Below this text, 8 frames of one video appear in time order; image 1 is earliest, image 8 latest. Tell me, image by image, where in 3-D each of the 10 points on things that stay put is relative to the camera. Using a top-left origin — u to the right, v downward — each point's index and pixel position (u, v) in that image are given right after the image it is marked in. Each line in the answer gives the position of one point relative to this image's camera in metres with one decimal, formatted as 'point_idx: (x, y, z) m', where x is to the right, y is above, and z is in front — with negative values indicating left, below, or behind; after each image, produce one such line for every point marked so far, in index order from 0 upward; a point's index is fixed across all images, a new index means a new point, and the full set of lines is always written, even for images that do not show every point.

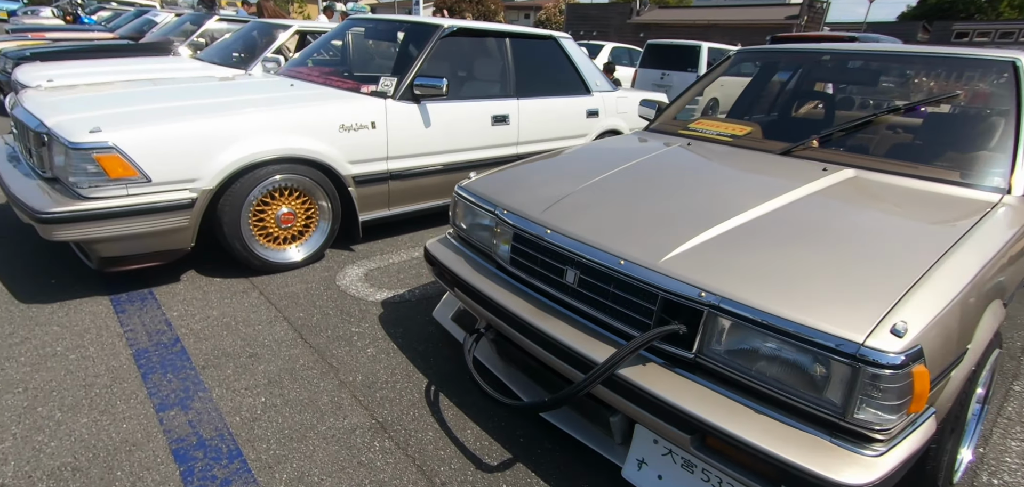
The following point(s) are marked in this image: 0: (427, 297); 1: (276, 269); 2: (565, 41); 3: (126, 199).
0: (-0.5, -0.3, +3.2) m
1: (-1.5, -0.2, +3.4) m
2: (+0.5, +1.9, +5.1) m
3: (-1.9, +0.2, +2.8) m
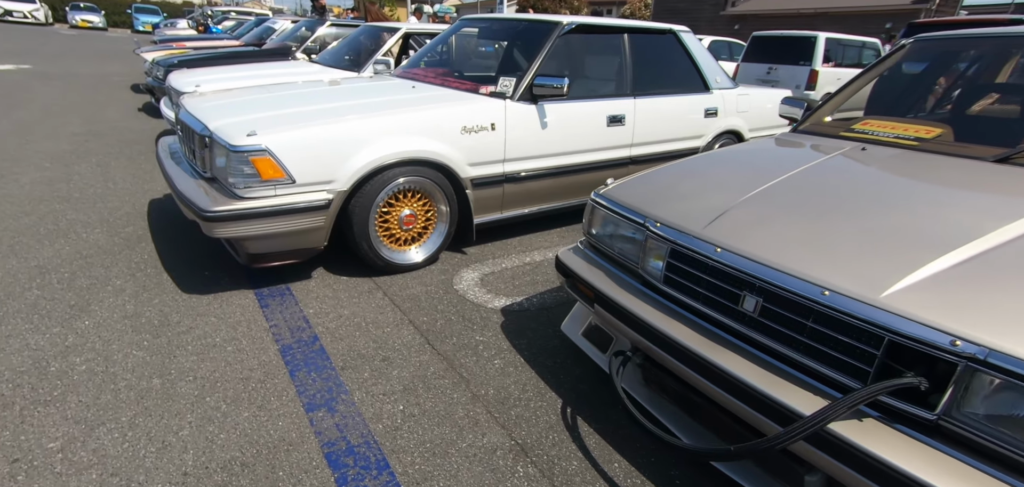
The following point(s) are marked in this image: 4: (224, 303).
0: (+0.2, -0.4, +3.1) m
1: (-0.7, -0.2, +3.4) m
2: (+1.5, +1.9, +4.8) m
3: (-1.2, +0.2, +2.9) m
4: (-1.5, -0.3, +2.9) m
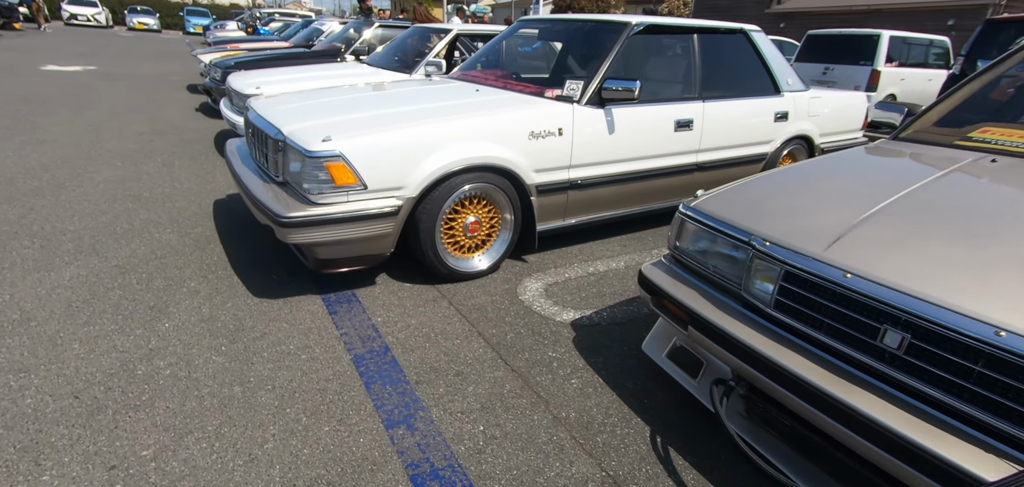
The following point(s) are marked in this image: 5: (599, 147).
0: (+0.6, -0.4, +3.0) m
1: (-0.3, -0.2, +3.4) m
2: (+2.1, +1.8, +4.6) m
3: (-0.8, +0.2, +2.8) m
4: (-1.2, -0.3, +2.9) m
5: (+0.6, +0.7, +3.7) m
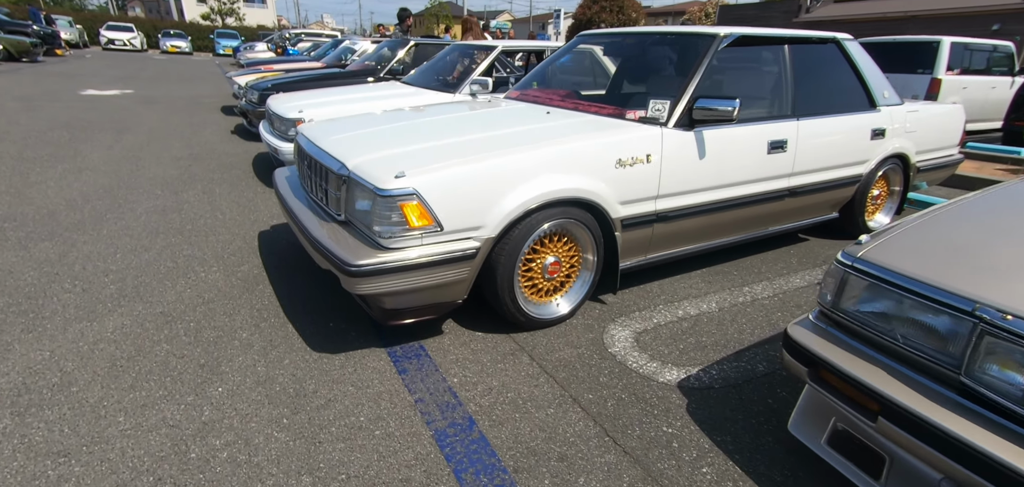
0: (+1.0, -0.6, +2.5) m
1: (+0.1, -0.4, +3.0) m
2: (+2.6, +1.5, +4.2) m
3: (-0.4, 0.0, +2.5) m
4: (-0.7, -0.6, +2.6) m
5: (+1.1, +0.4, +3.2) m
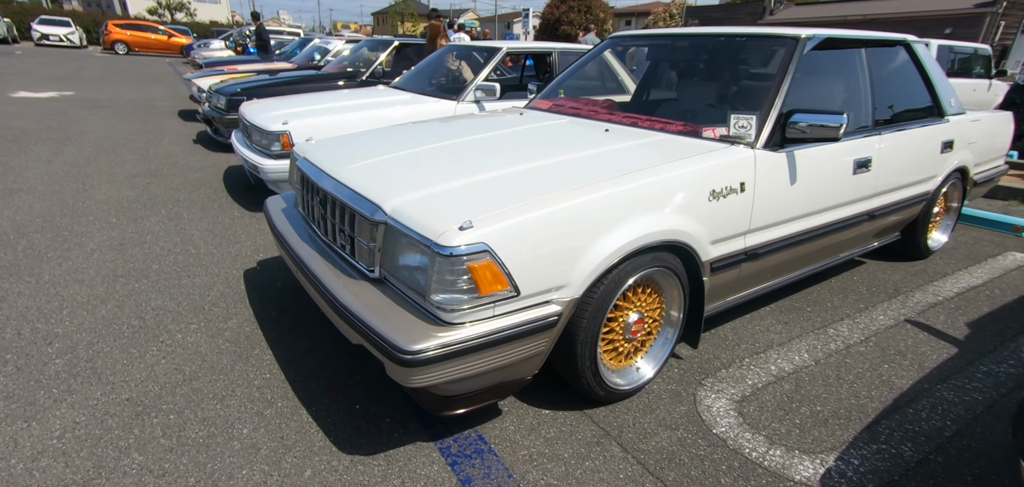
0: (+1.4, -0.9, +2.0) m
1: (+0.5, -0.7, +2.4) m
2: (+2.8, +1.3, +3.8) m
3: (-0.1, -0.3, +1.9) m
4: (-0.4, -0.8, +1.9) m
5: (+1.3, +0.2, +2.7) m
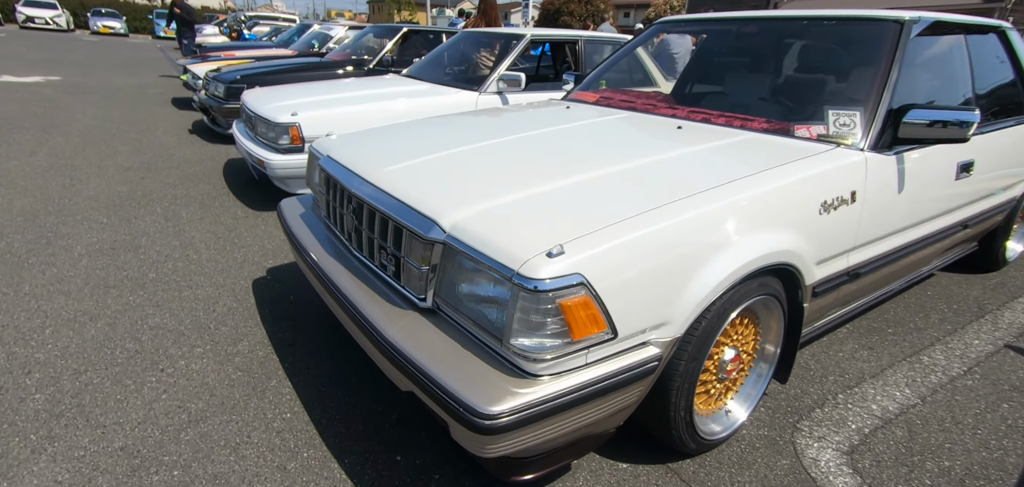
0: (+1.6, -0.9, +1.6) m
1: (+0.7, -0.7, +2.0) m
2: (+3.0, +1.3, +3.4) m
3: (+0.2, -0.4, +1.5) m
4: (-0.1, -0.9, +1.5) m
5: (+1.6, +0.1, +2.3) m
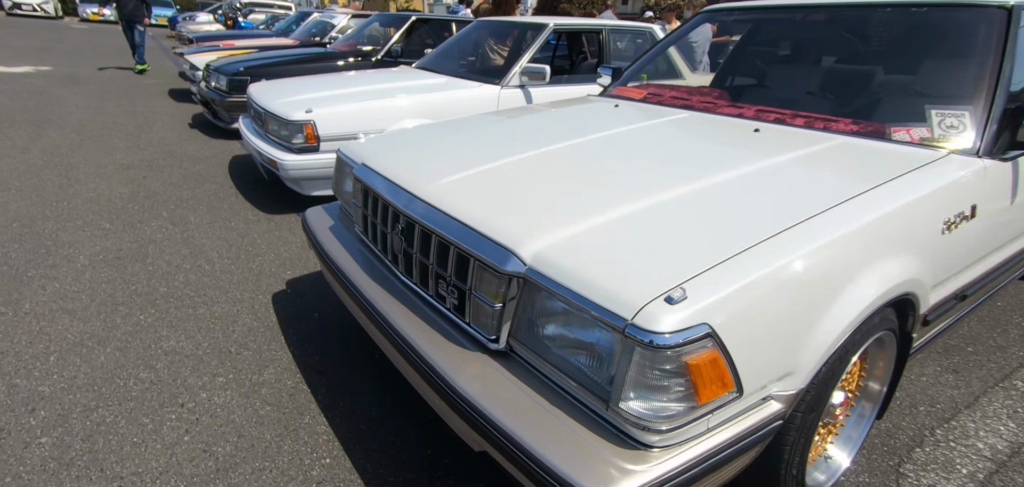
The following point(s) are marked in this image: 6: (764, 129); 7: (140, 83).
0: (+1.9, -1.0, +1.4) m
1: (+1.0, -0.8, +1.8) m
2: (+3.2, +1.2, +3.1) m
3: (+0.4, -0.4, +1.2) m
4: (+0.1, -1.0, +1.3) m
5: (+1.8, +0.1, +2.1) m
6: (+1.0, +0.5, +2.2) m
7: (-7.7, +3.3, +11.5) m
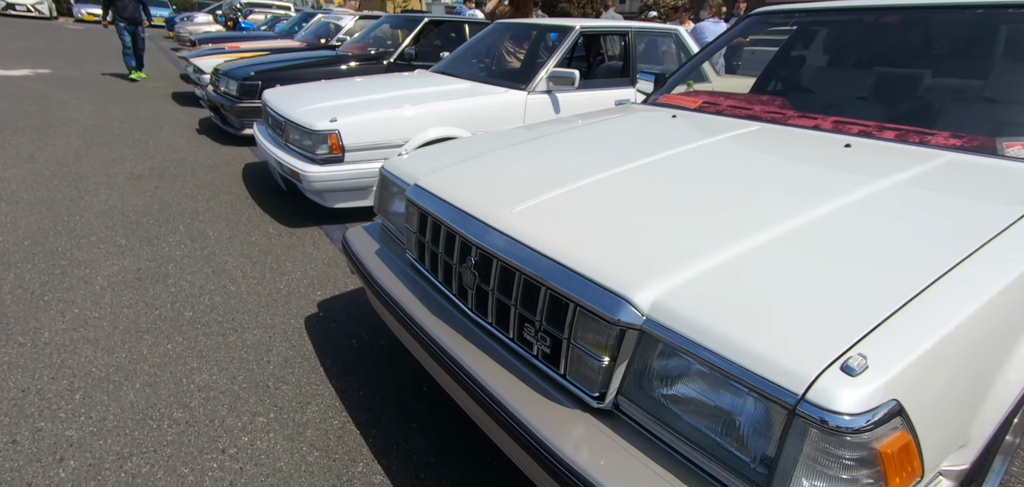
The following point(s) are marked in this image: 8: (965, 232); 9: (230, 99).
0: (+2.1, -1.1, +1.2) m
1: (+1.2, -0.9, +1.6) m
2: (+3.5, +1.1, +2.9) m
3: (+0.7, -0.5, +1.0) m
4: (+0.4, -1.1, +1.1) m
5: (+2.1, 0.0, +1.9) m
6: (+1.3, +0.4, +2.0) m
7: (-7.5, +3.2, +11.3) m
8: (+1.2, 0.0, +1.4) m
9: (-3.6, +1.9, +7.1) m
